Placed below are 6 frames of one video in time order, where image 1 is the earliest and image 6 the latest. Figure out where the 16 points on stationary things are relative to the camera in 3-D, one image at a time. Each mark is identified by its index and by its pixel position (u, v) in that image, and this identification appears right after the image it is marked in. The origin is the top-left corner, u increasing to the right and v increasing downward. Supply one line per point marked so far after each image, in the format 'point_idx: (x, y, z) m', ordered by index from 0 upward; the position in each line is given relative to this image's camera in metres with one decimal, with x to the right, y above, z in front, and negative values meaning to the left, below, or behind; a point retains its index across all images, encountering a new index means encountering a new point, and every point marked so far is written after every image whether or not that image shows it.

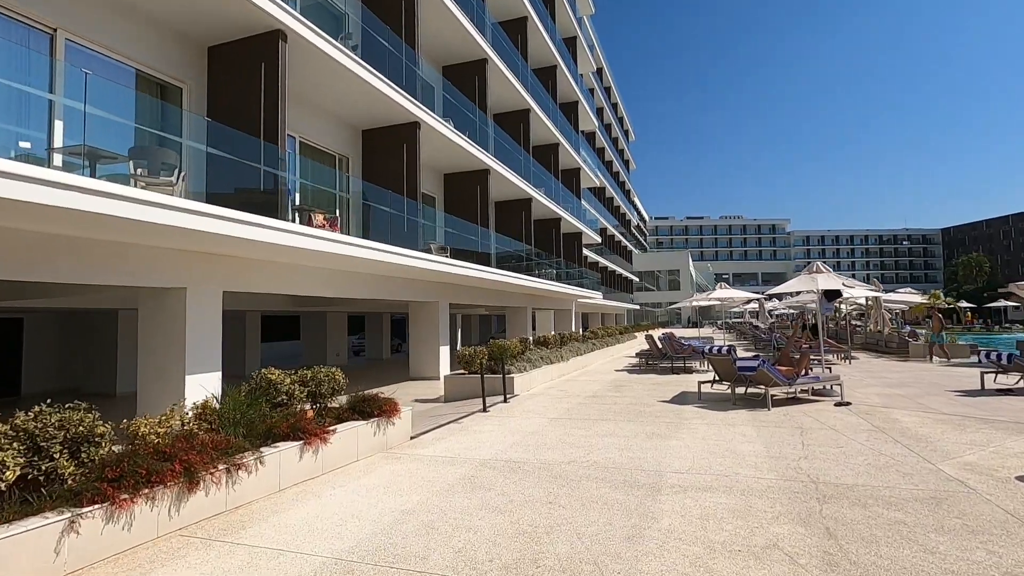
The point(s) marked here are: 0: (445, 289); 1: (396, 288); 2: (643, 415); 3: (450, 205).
0: (-2.3, 0.0, +18.3) m
1: (-3.3, 0.0, +15.6) m
2: (+2.2, -2.2, +9.1) m
3: (-2.2, +3.0, +18.9) m
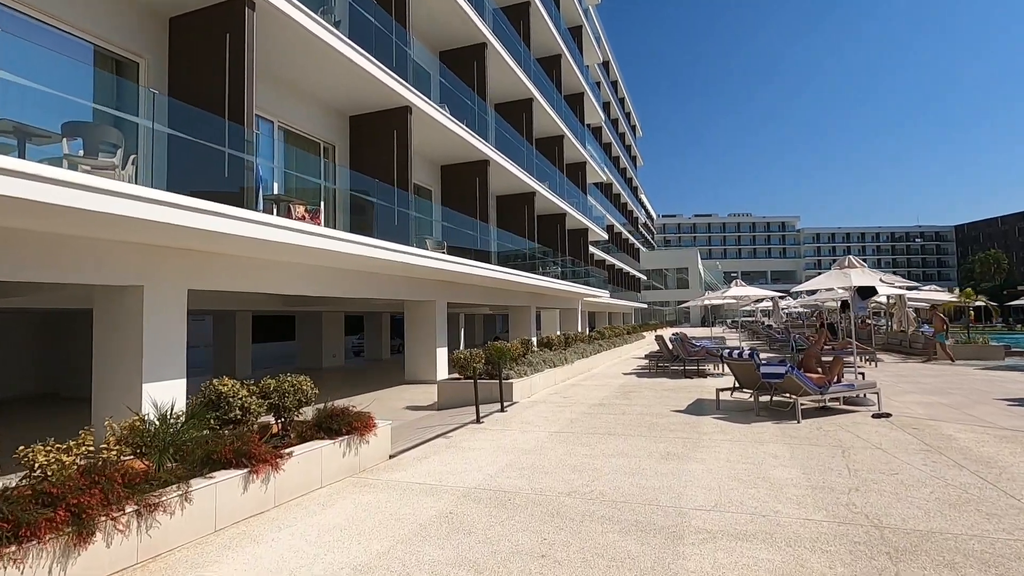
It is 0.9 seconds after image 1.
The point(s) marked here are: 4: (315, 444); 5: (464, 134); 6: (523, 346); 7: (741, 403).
0: (-2.2, 0.0, +17.3) m
1: (-3.3, 0.0, +14.6) m
2: (+2.1, -2.1, +8.0) m
3: (-2.2, +3.0, +17.9) m
4: (-2.1, -1.7, +5.8) m
5: (-1.5, +4.5, +15.6) m
6: (+0.3, -1.5, +14.0) m
7: (+4.2, -2.1, +9.8) m
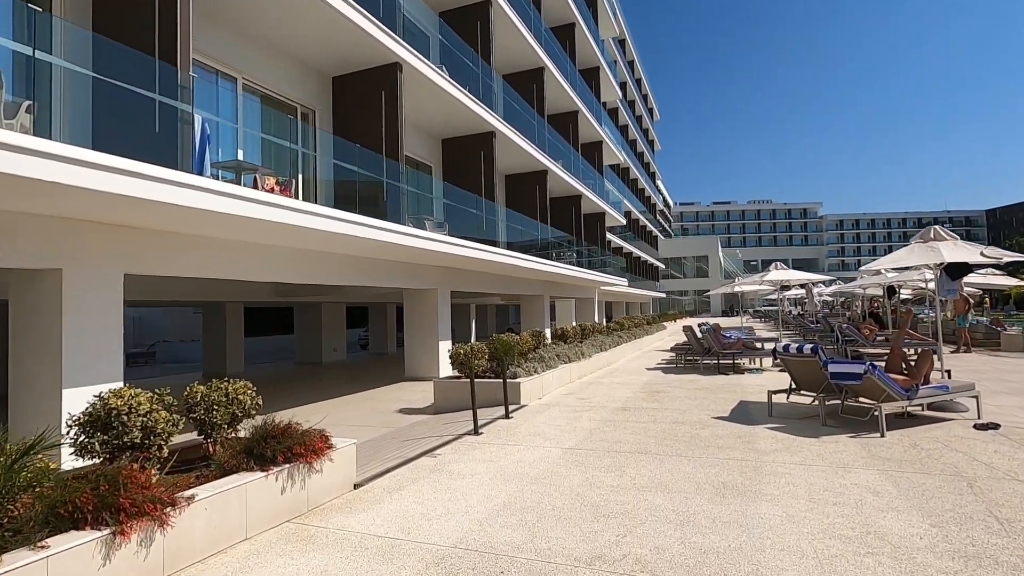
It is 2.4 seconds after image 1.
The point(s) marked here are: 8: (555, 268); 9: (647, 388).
0: (-1.9, +0.4, +15.6) m
1: (-3.1, +0.4, +13.0) m
2: (+2.2, -1.9, +6.3) m
3: (-1.9, +3.4, +16.2) m
4: (-2.2, -1.5, +4.2) m
5: (-1.3, +4.9, +13.8) m
6: (+0.5, -1.2, +12.3) m
7: (+4.3, -1.8, +8.0) m
8: (+1.6, +0.7, +19.8) m
9: (+2.8, -2.1, +11.0) m
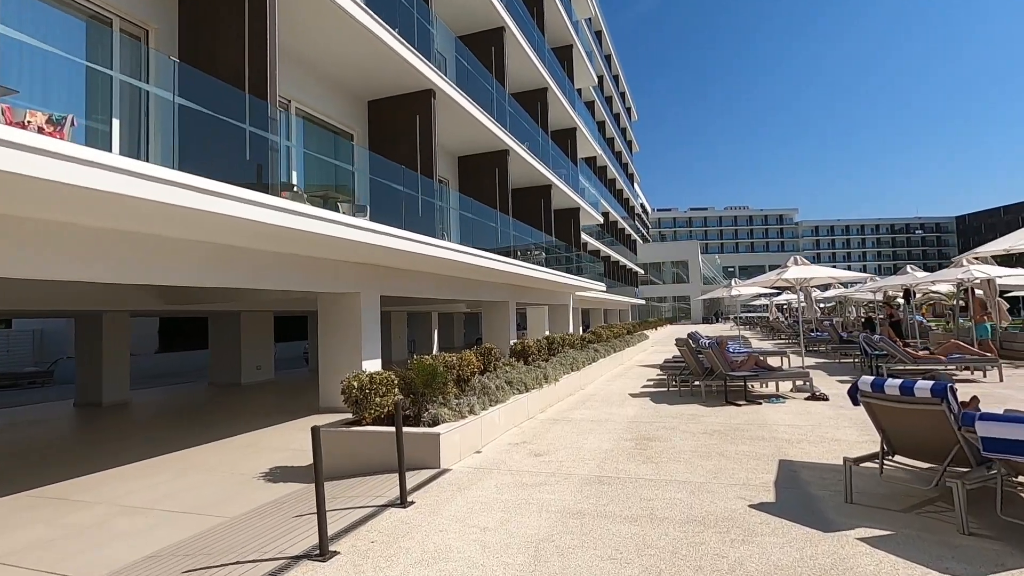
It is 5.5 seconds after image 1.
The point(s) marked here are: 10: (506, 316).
0: (-3.2, +0.3, +12.1) m
1: (-4.2, +0.3, +9.4) m
2: (+1.3, -1.8, +3.0) m
3: (-3.2, +3.3, +12.7) m
4: (-2.9, -1.4, +0.7) m
5: (-2.4, +4.8, +10.5) m
6: (-0.6, -1.2, +8.9) m
7: (+3.4, -1.8, +4.7) m
8: (+0.2, +0.6, +16.4) m
9: (+1.8, -2.1, +7.7) m
10: (-0.2, -1.0, +19.1) m
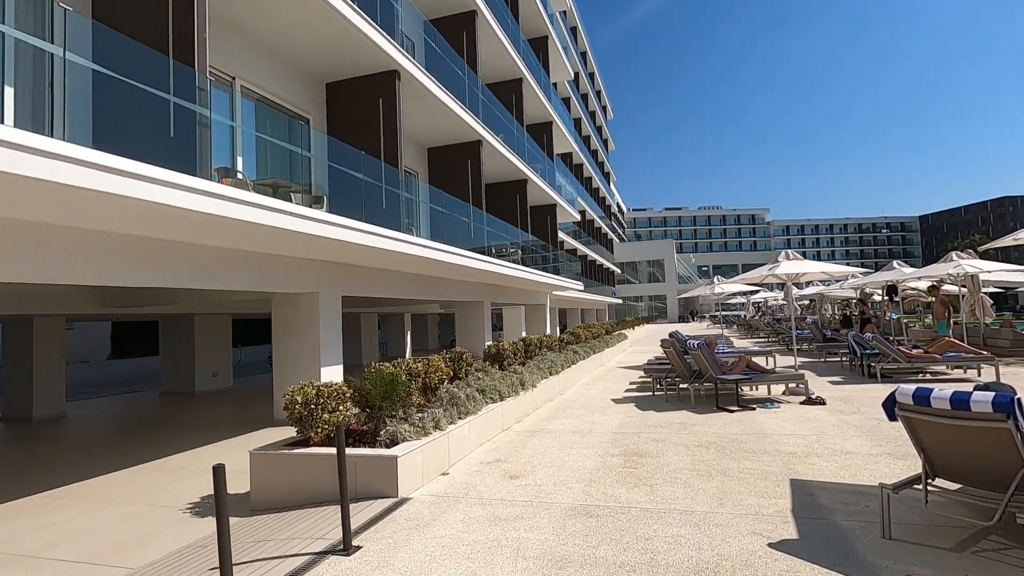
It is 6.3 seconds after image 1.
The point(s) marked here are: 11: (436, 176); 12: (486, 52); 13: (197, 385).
0: (-3.7, +0.3, +11.1) m
1: (-4.6, +0.3, +8.4) m
2: (+1.2, -1.7, +2.1) m
3: (-3.8, +3.3, +11.7) m
4: (-3.0, -1.4, -0.3) m
5: (-2.9, +4.9, +9.4) m
6: (-1.0, -1.2, +8.0) m
7: (+3.1, -1.7, +4.0) m
8: (-0.5, +0.6, +15.5) m
9: (+1.4, -2.0, +6.9) m
10: (-1.1, -1.0, +18.2) m
11: (-2.3, +3.4, +16.3) m
12: (-0.9, +8.1, +18.5) m
13: (-10.2, -3.1, +17.4) m
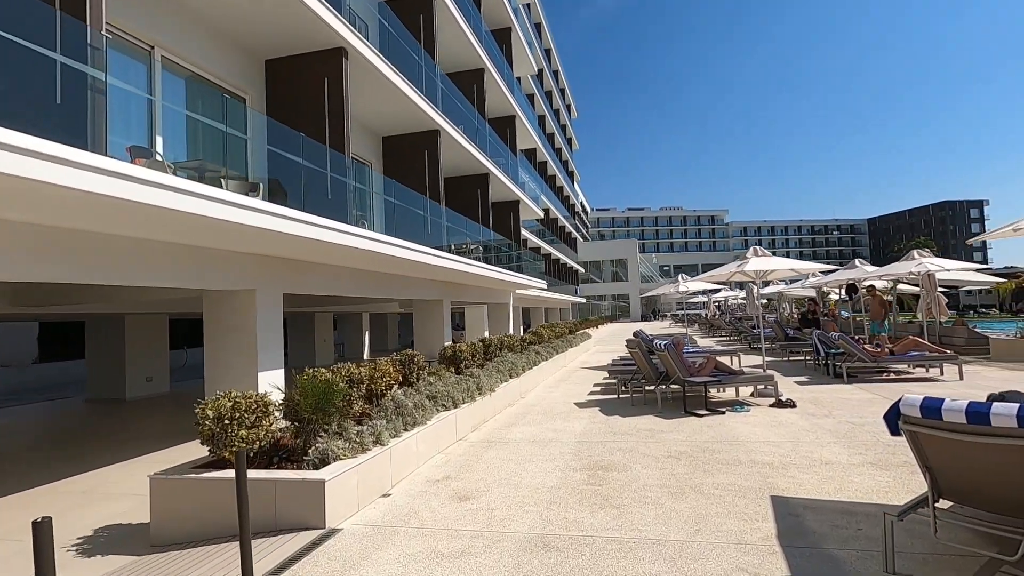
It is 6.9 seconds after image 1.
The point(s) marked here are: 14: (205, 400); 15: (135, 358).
0: (-4.5, +0.4, +10.1) m
1: (-5.2, +0.4, +7.3) m
2: (+1.0, -1.7, +1.5) m
3: (-4.6, +3.4, +10.7) m
4: (-3.0, -1.3, -1.2) m
5: (-3.6, +4.9, +8.5) m
6: (-1.6, -1.1, +7.2) m
7: (+2.8, -1.7, +3.5) m
8: (-1.6, +0.7, +14.7) m
9: (+0.8, -2.0, +6.3) m
10: (-2.4, -0.9, +17.3) m
11: (-3.4, +3.5, +15.4) m
12: (-2.2, +8.2, +17.7) m
13: (-11.5, -3.0, +16.0) m
14: (-3.0, -1.1, +5.1) m
15: (-11.4, -2.1, +16.2) m
